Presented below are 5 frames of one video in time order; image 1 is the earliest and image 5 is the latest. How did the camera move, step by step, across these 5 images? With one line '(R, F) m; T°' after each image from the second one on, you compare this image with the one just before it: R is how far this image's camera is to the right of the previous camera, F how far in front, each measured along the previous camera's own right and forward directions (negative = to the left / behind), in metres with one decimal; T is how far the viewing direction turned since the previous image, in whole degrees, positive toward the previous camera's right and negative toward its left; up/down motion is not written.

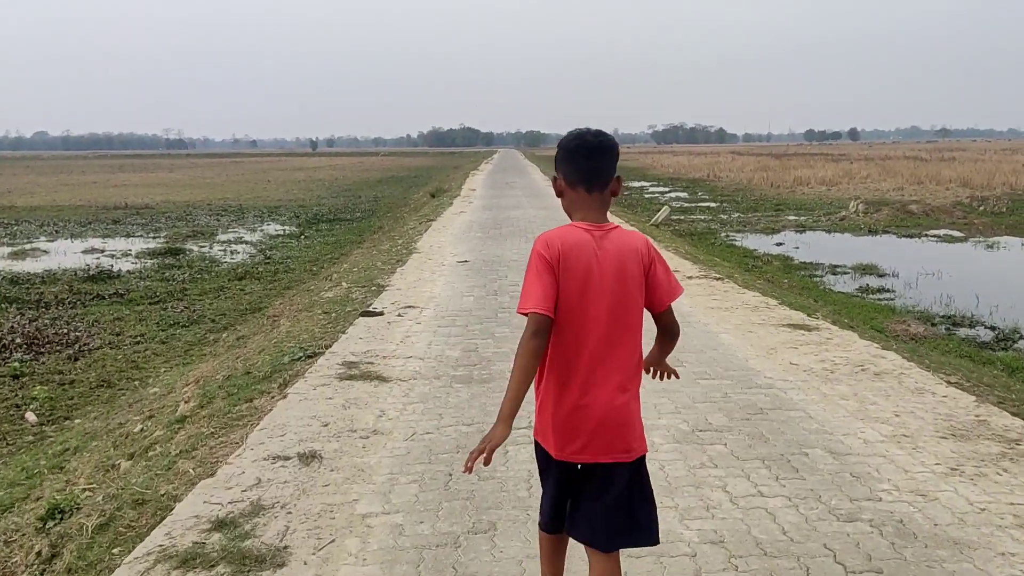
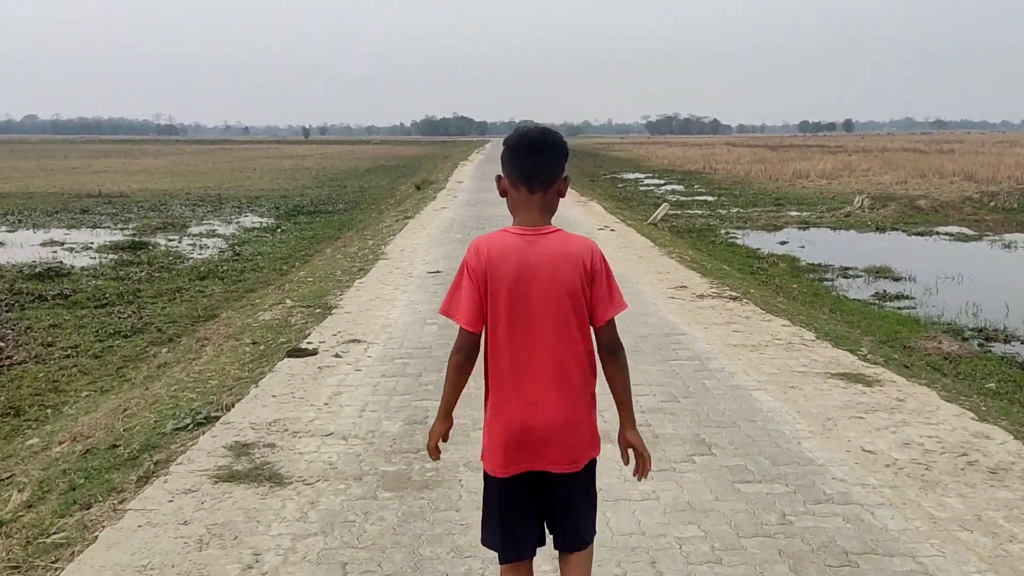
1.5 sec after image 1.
(+0.2, +1.8) m; 0°
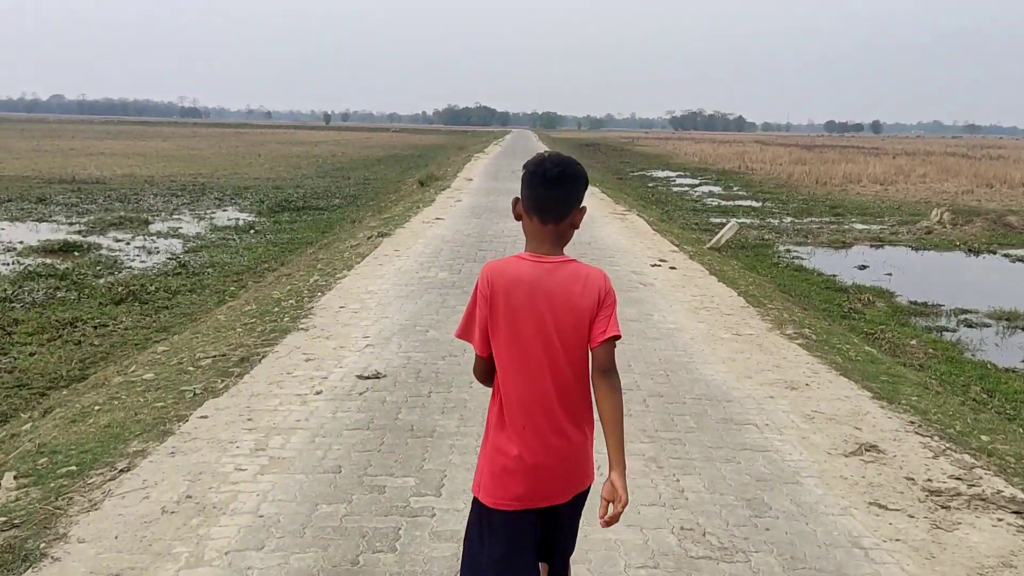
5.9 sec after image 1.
(+0.1, +5.2) m; -1°
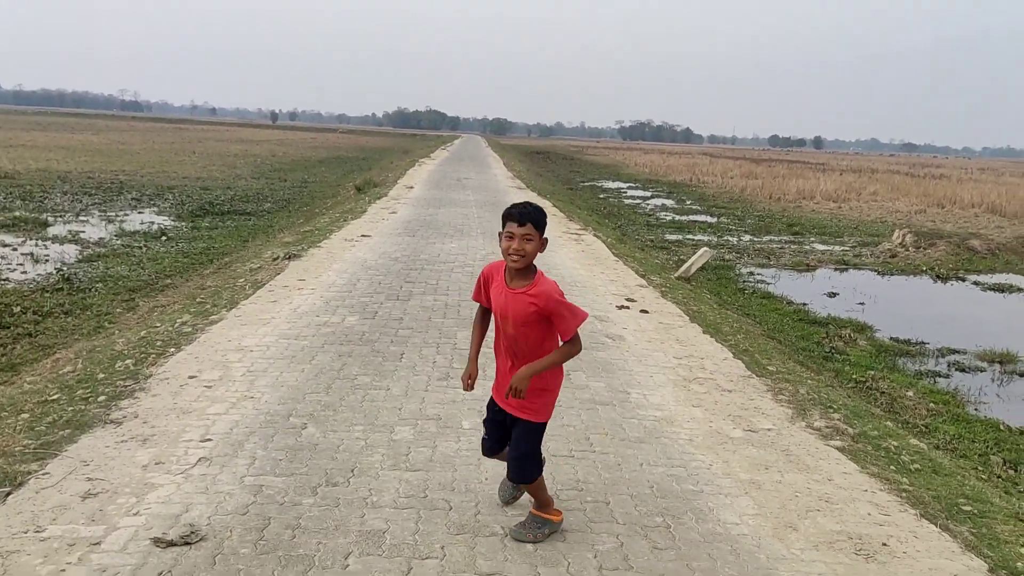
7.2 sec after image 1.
(+0.1, +2.3) m; +3°
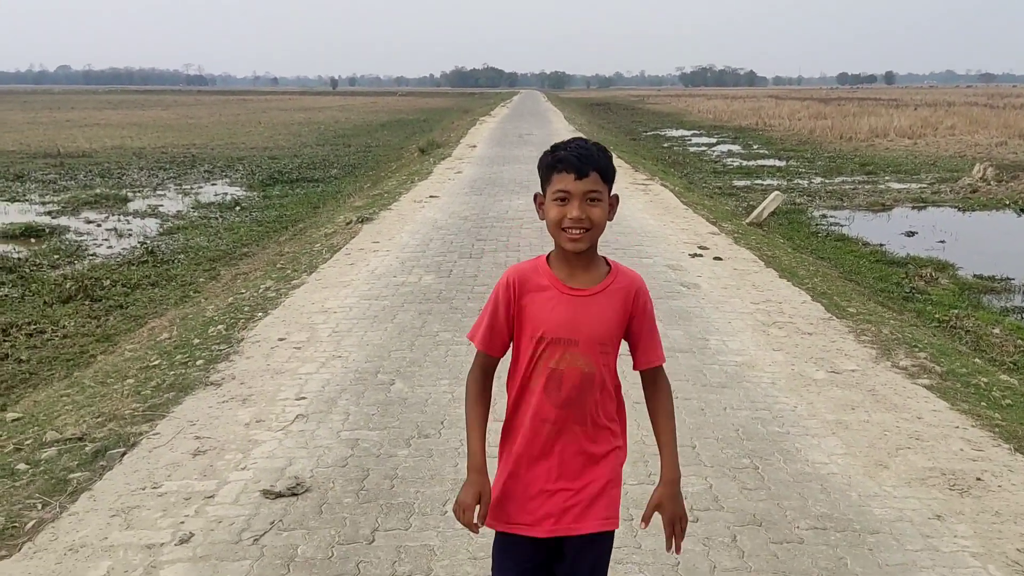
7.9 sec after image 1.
(-0.1, -0.1) m; -4°
